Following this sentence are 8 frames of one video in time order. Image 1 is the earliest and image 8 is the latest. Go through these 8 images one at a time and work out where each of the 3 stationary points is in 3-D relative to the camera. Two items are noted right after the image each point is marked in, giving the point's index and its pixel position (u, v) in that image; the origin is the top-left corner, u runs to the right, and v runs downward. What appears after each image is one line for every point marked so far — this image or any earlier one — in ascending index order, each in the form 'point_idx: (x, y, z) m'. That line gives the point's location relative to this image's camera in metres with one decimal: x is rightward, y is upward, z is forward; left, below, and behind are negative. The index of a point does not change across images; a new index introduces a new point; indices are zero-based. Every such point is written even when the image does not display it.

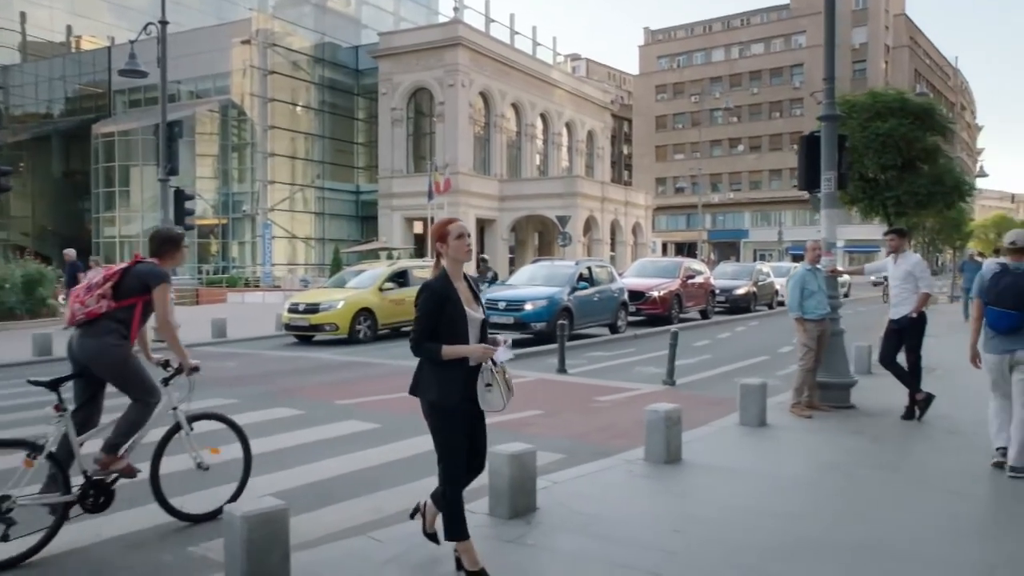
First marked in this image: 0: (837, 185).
0: (+5.2, +1.7, +11.4) m
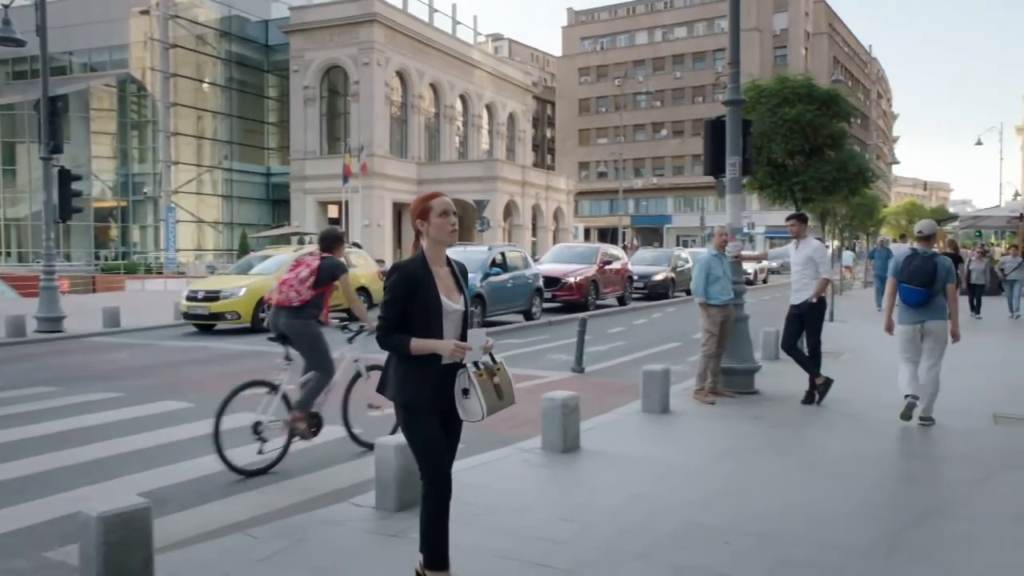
0: (+3.7, +1.9, +11.3) m
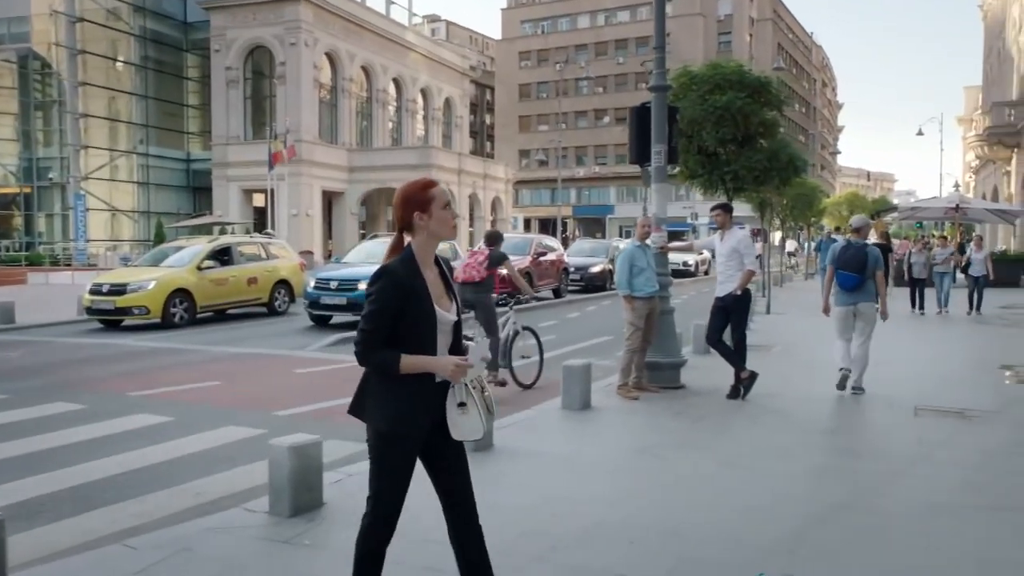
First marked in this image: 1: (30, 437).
0: (+2.4, +2.0, +10.9) m
1: (-6.9, -2.1, +9.9) m
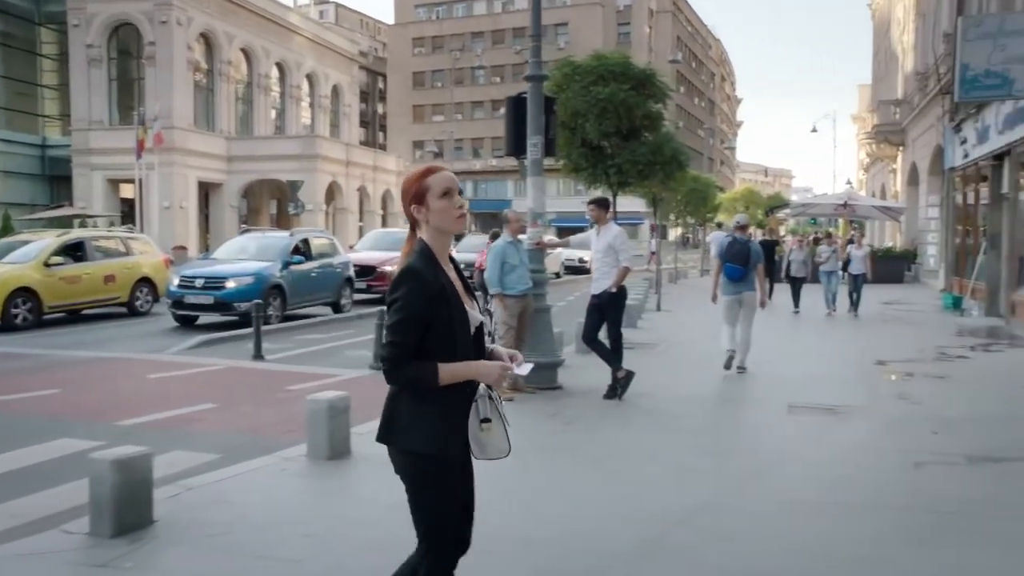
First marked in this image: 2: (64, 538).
0: (+0.5, +2.1, +10.5) m
1: (-8.7, -2.1, +8.8) m
2: (-4.9, -2.7, +7.5) m
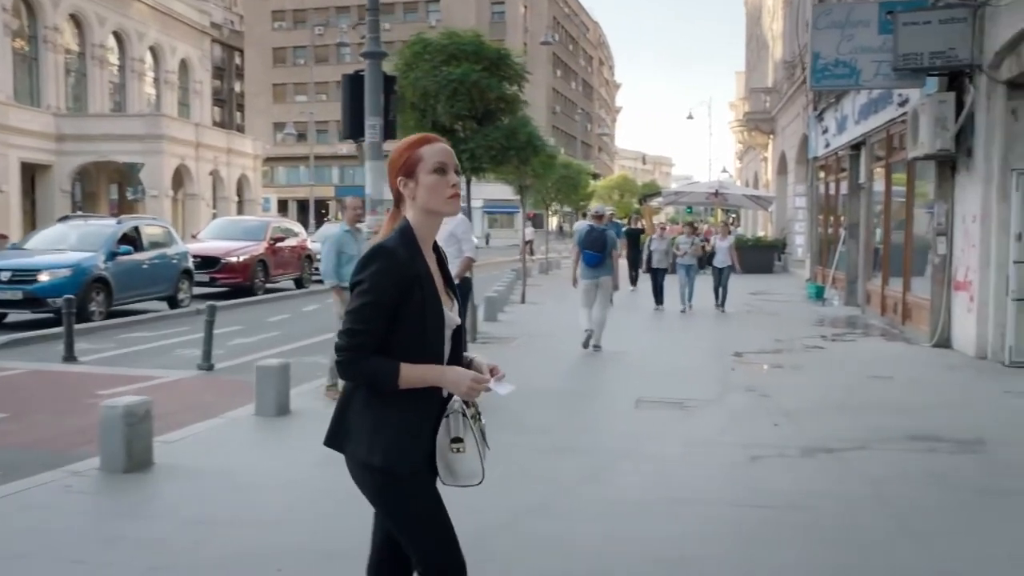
0: (-1.8, +2.2, +9.8) m
1: (-10.8, -2.1, +7.3) m
2: (-6.8, -2.7, +6.4) m
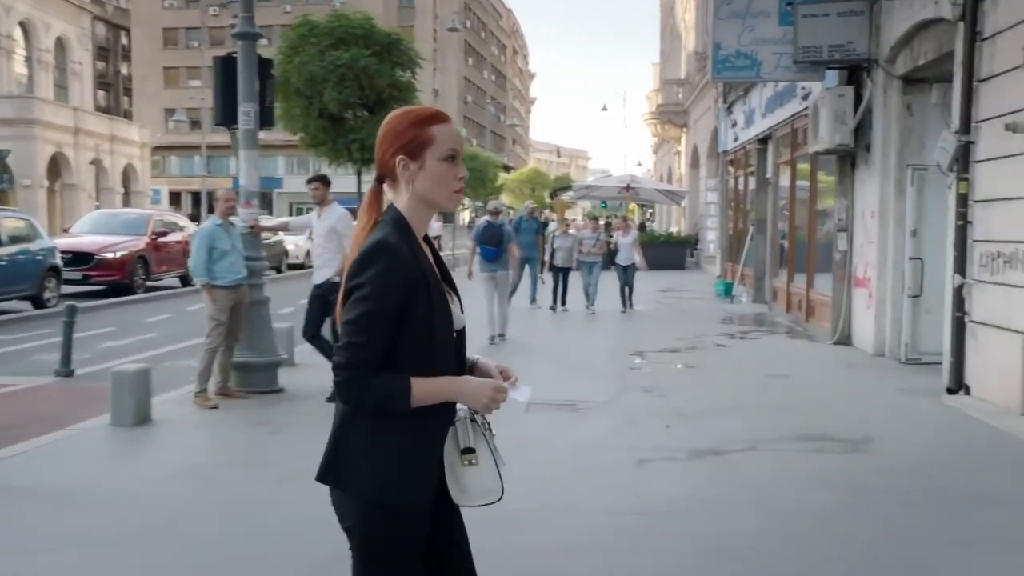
0: (-3.3, +2.2, +9.1) m
1: (-12.1, -2.1, +6.0) m
2: (-8.1, -2.7, +5.4) m
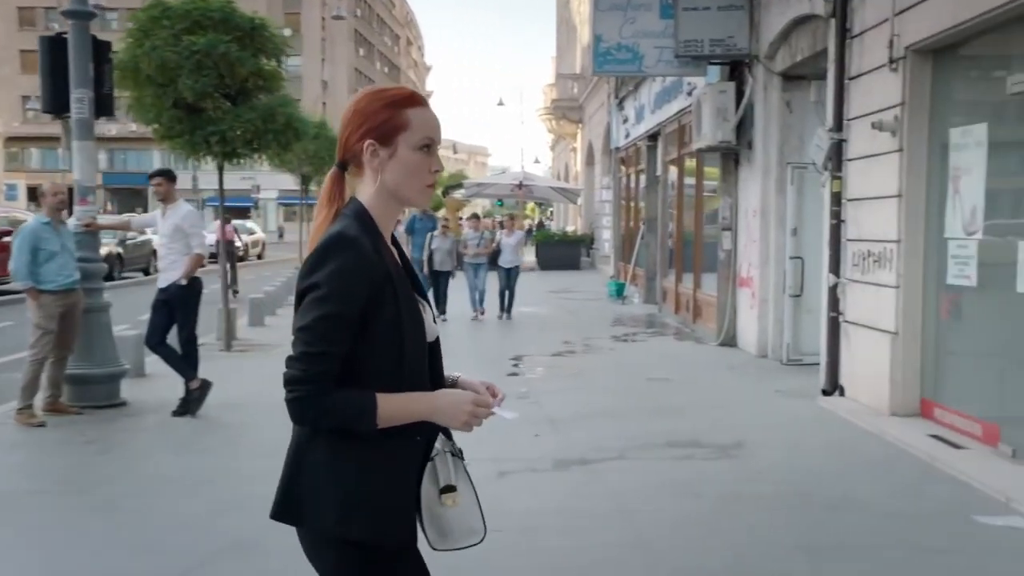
0: (-5.0, +2.1, +8.3) m
1: (-13.4, -2.2, +4.5) m
2: (-9.4, -2.8, +4.2) m
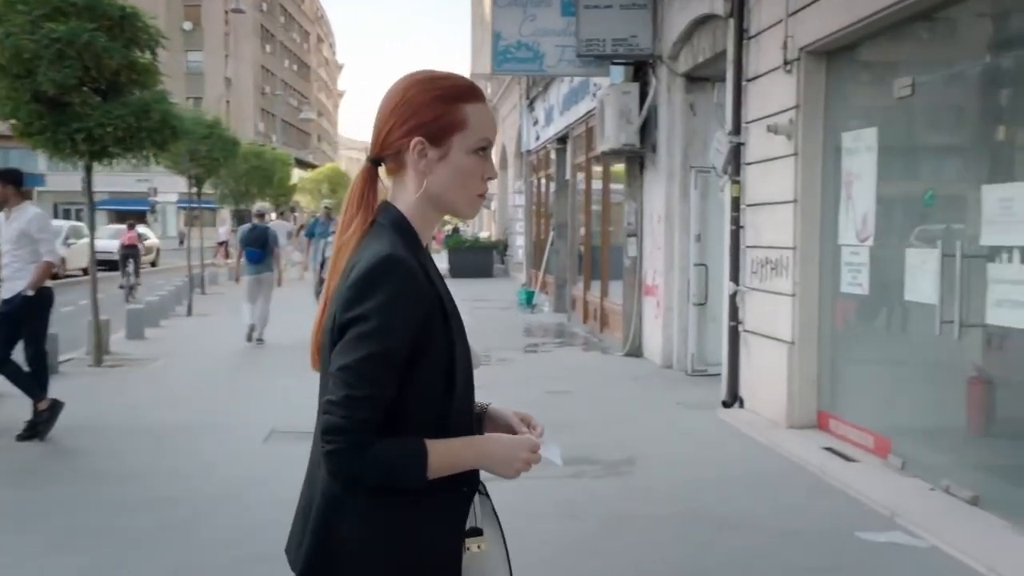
0: (-6.3, +2.0, +7.5) m
1: (-14.5, -2.3, +3.2) m
2: (-10.5, -2.9, +3.2) m
